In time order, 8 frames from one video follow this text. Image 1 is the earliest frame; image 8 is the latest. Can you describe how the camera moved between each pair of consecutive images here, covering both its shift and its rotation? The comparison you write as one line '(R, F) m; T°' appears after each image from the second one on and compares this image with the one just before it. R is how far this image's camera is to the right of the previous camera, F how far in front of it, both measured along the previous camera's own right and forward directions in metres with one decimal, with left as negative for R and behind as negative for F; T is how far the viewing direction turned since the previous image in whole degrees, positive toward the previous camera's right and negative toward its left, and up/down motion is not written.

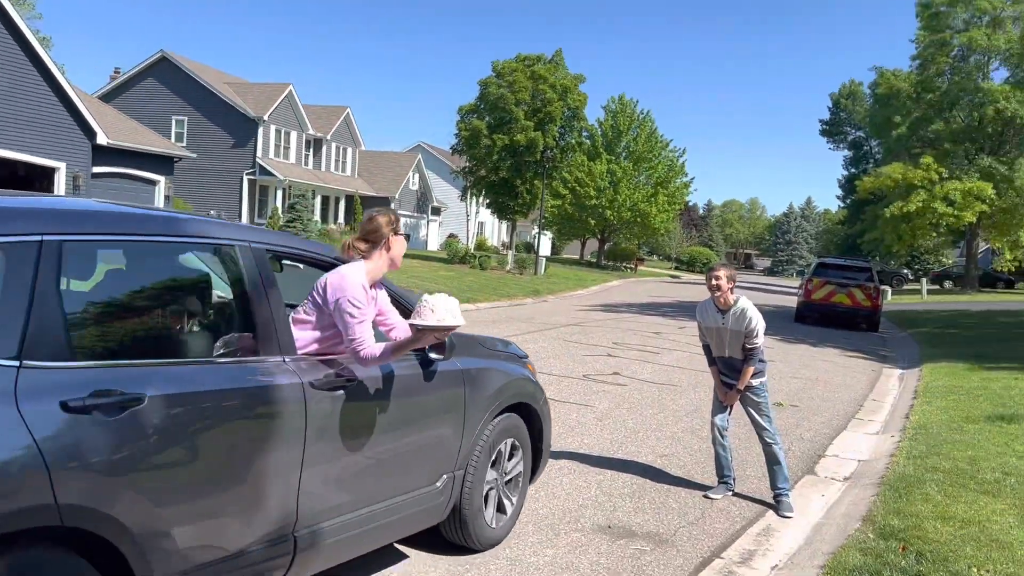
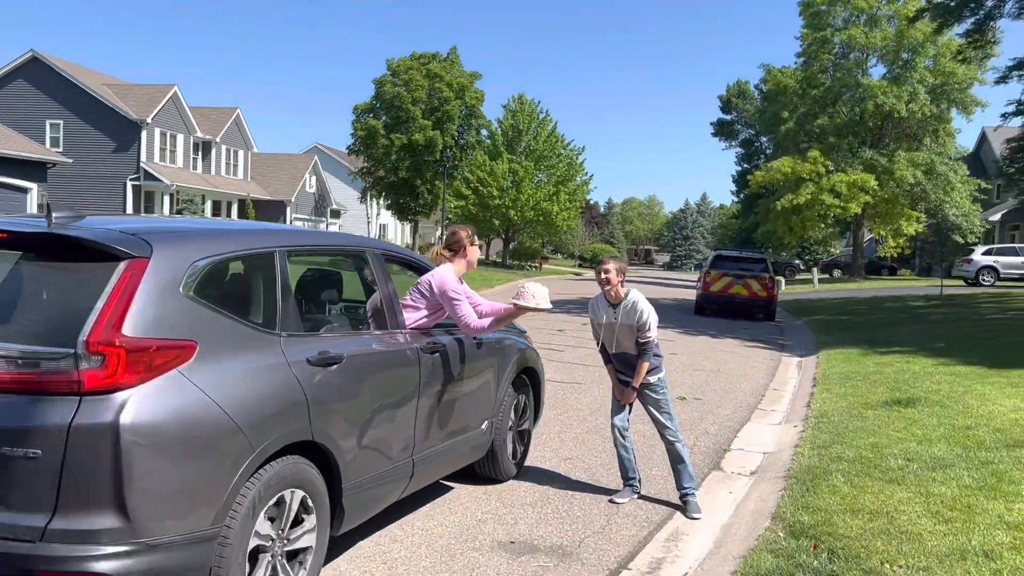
(+0.1, +0.4) m; +6°
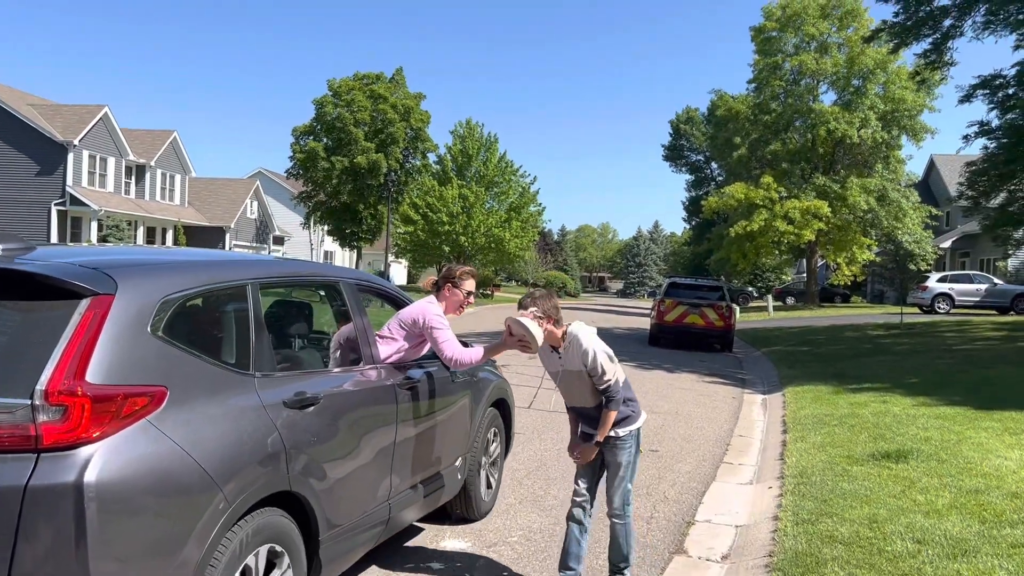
(+0.3, +1.3) m; +3°
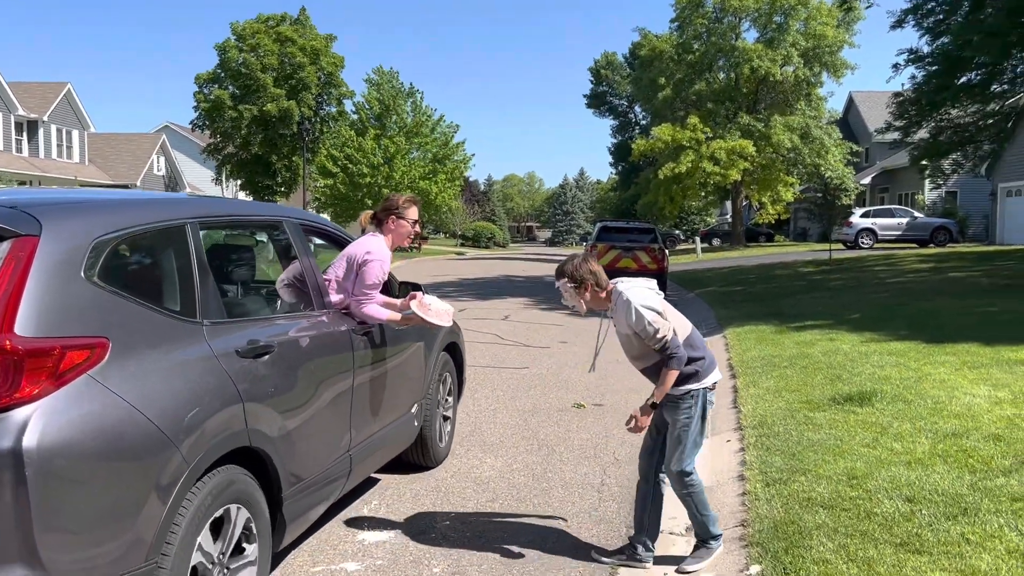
(0.0, +0.9) m; +5°
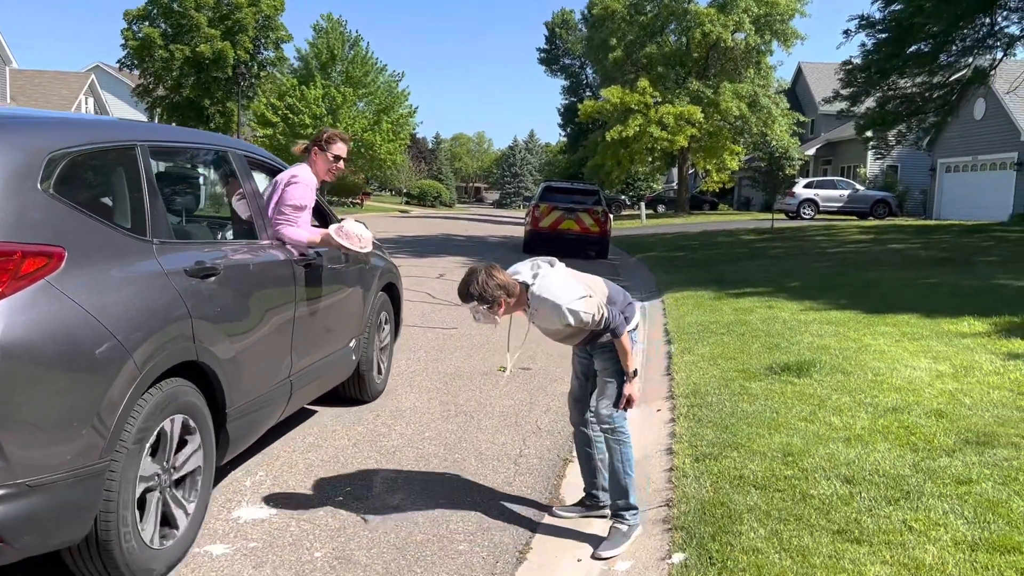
(+0.2, +0.5) m; +4°
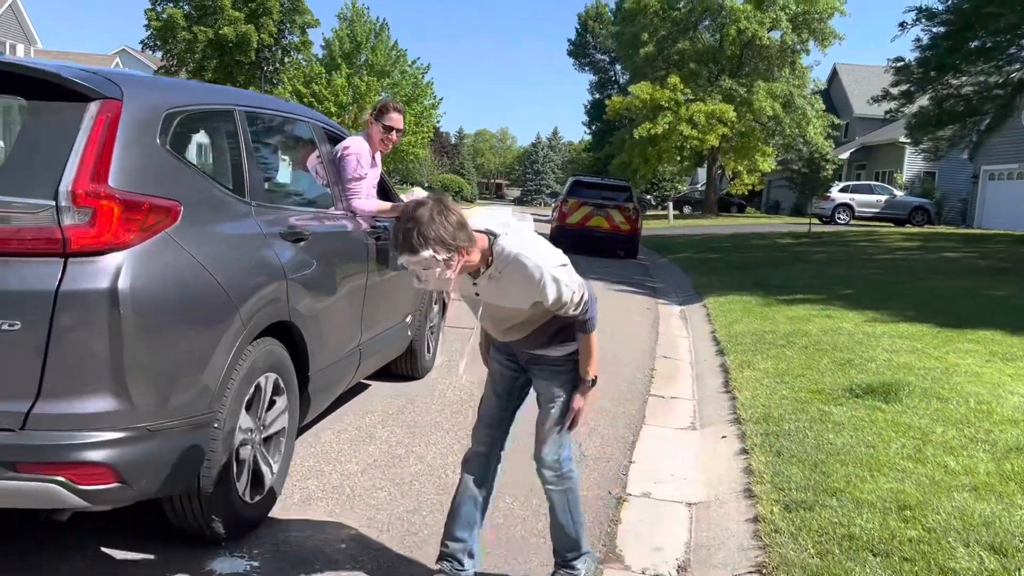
(-0.1, +0.8) m; -1°
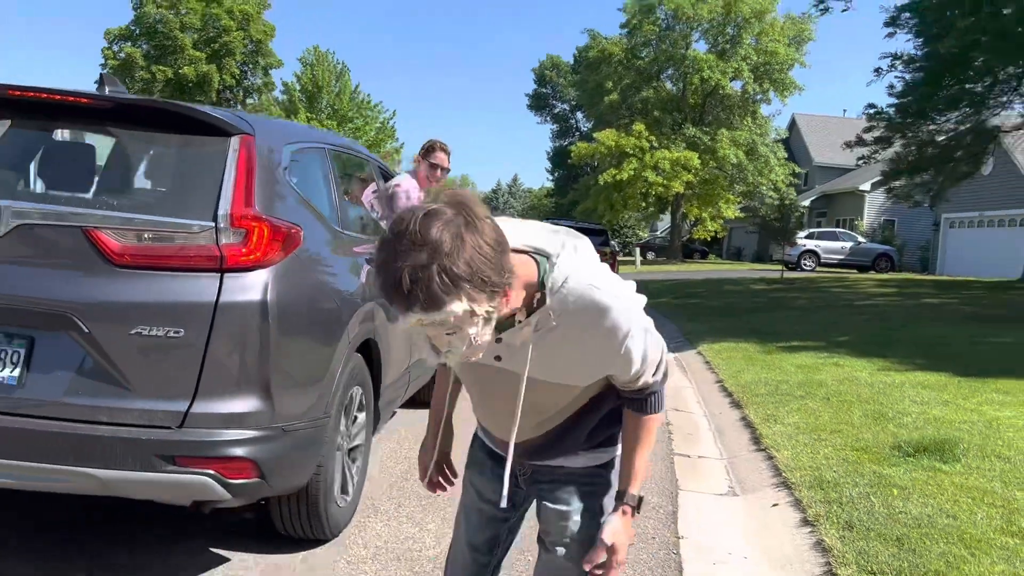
(-0.3, +0.6) m; +3°
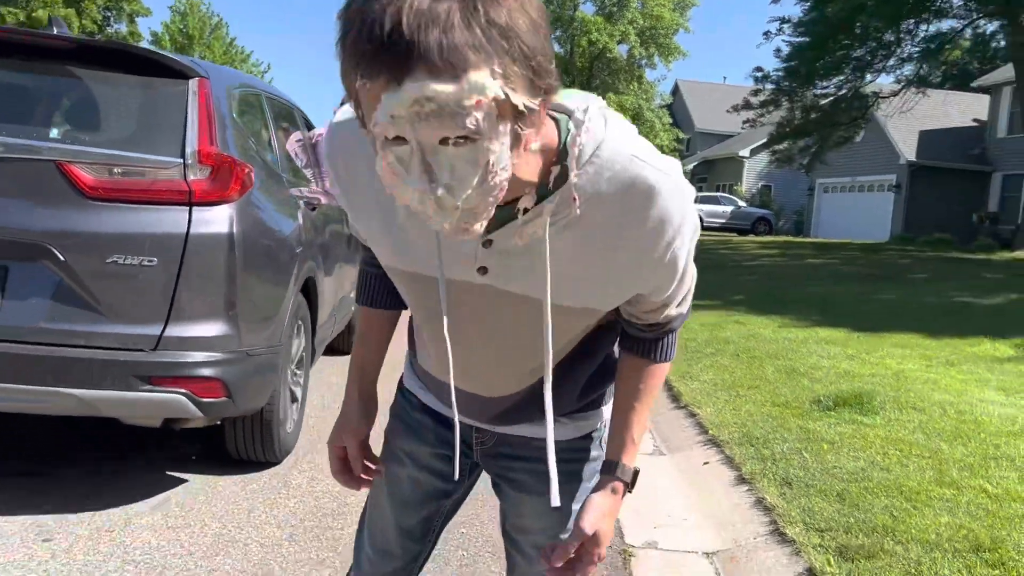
(-0.2, +0.3) m; +8°
